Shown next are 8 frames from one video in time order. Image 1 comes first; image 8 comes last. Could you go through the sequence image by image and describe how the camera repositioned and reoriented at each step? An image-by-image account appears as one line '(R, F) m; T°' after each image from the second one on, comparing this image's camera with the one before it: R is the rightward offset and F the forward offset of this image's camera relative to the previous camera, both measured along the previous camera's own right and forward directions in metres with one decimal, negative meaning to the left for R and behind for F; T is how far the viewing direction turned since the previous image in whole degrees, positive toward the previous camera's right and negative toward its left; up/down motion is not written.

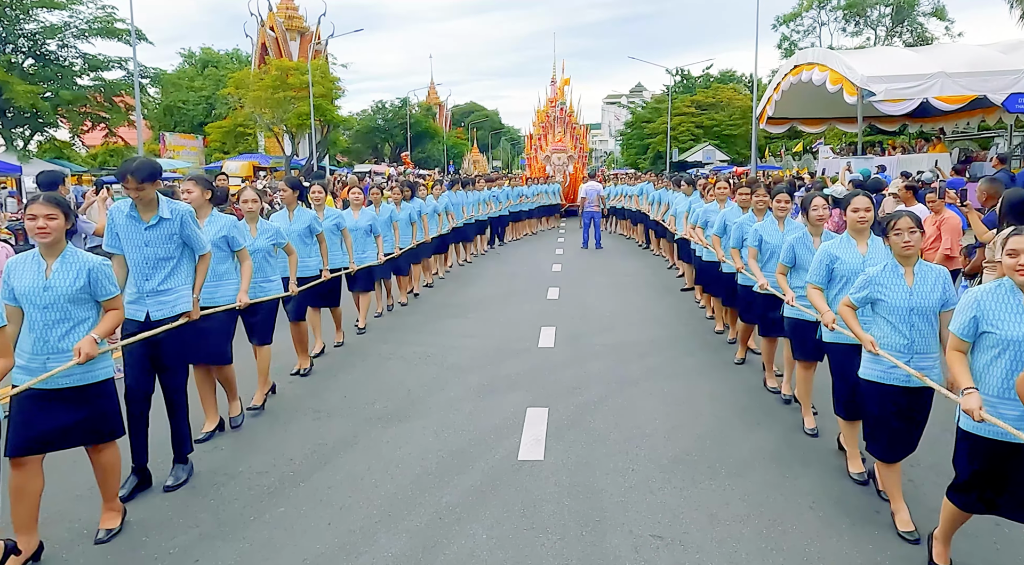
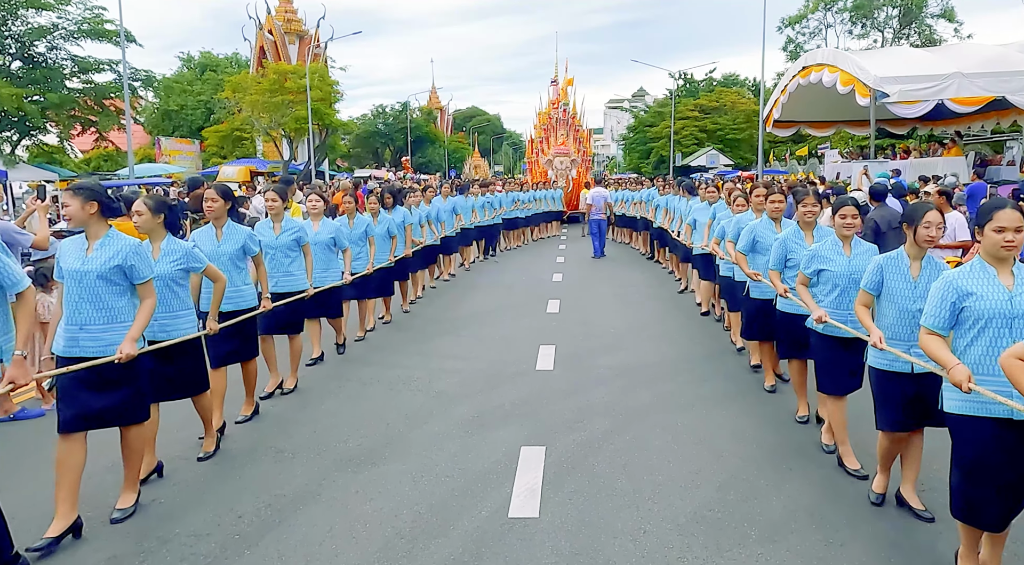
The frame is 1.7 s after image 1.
(+0.1, +0.8) m; 0°
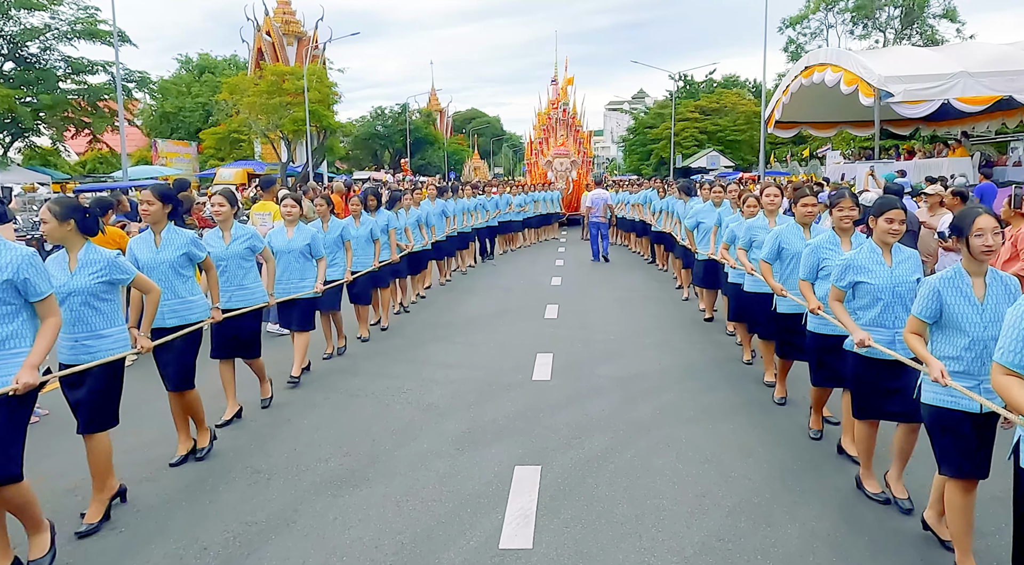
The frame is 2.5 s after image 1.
(0.0, +0.3) m; 0°
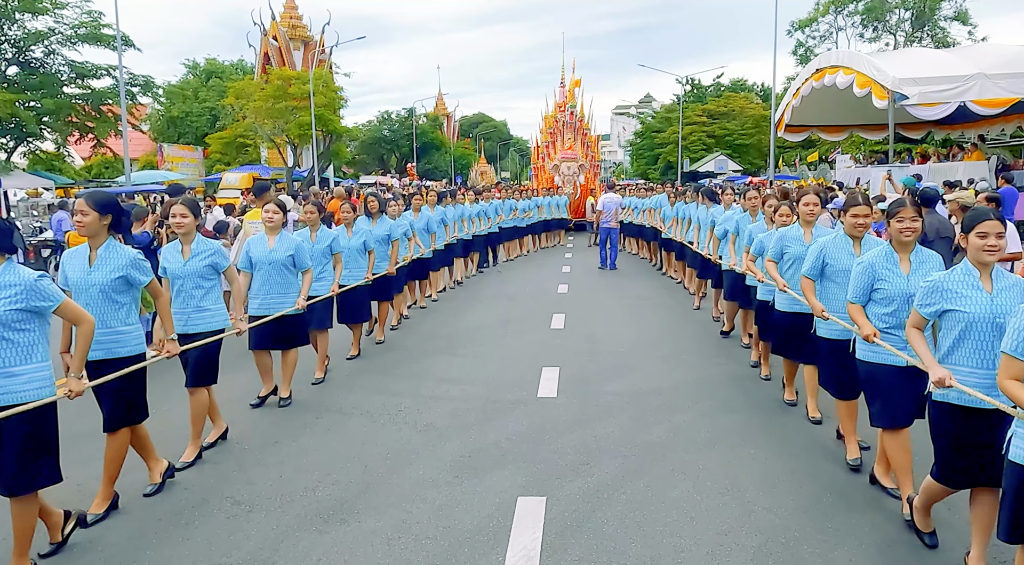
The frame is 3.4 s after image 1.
(0.0, +0.4) m; -1°
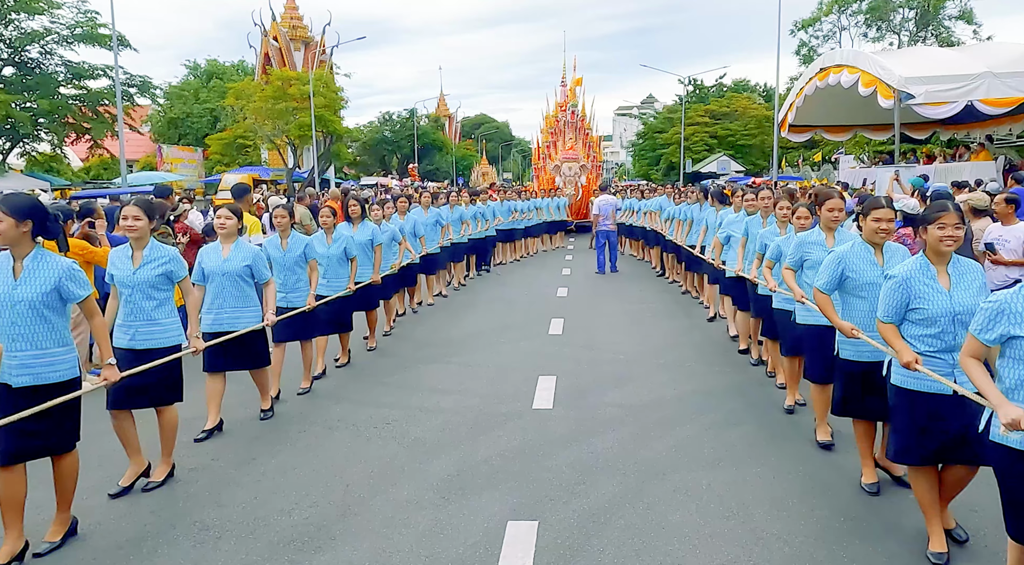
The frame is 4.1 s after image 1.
(+0.1, +0.3) m; 0°
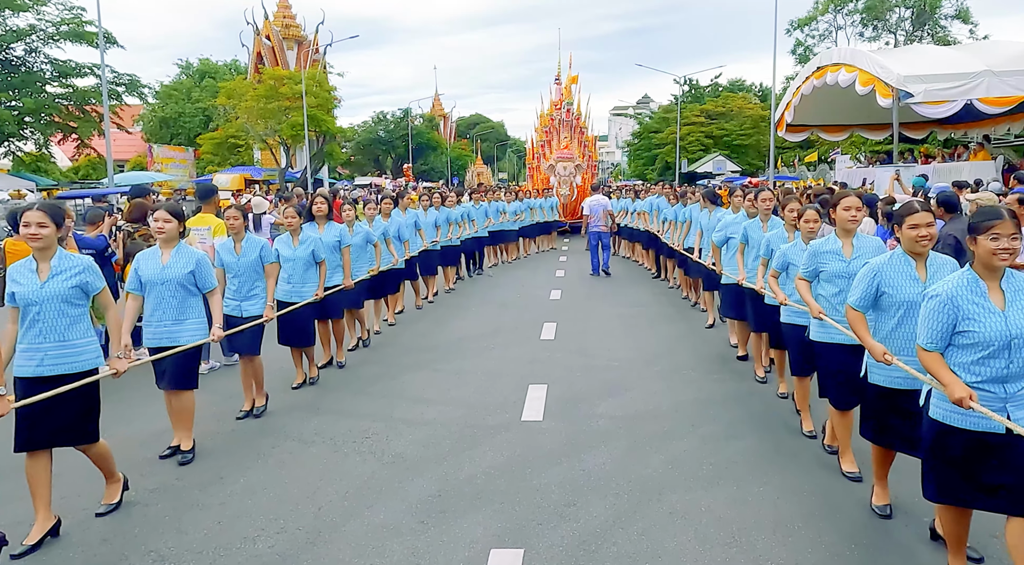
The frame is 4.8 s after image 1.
(+0.1, +0.3) m; 0°
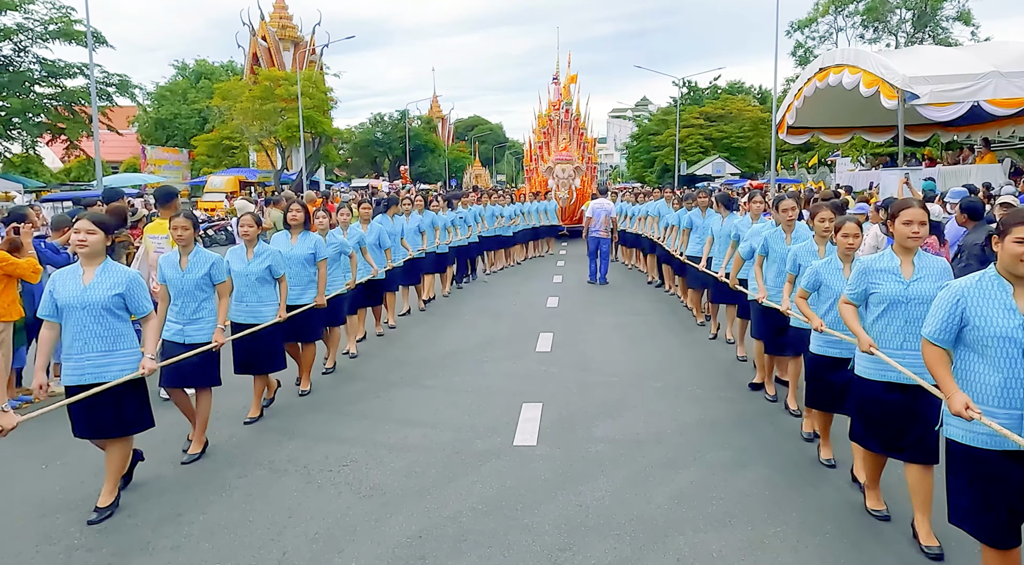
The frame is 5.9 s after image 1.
(+0.1, +0.5) m; 0°
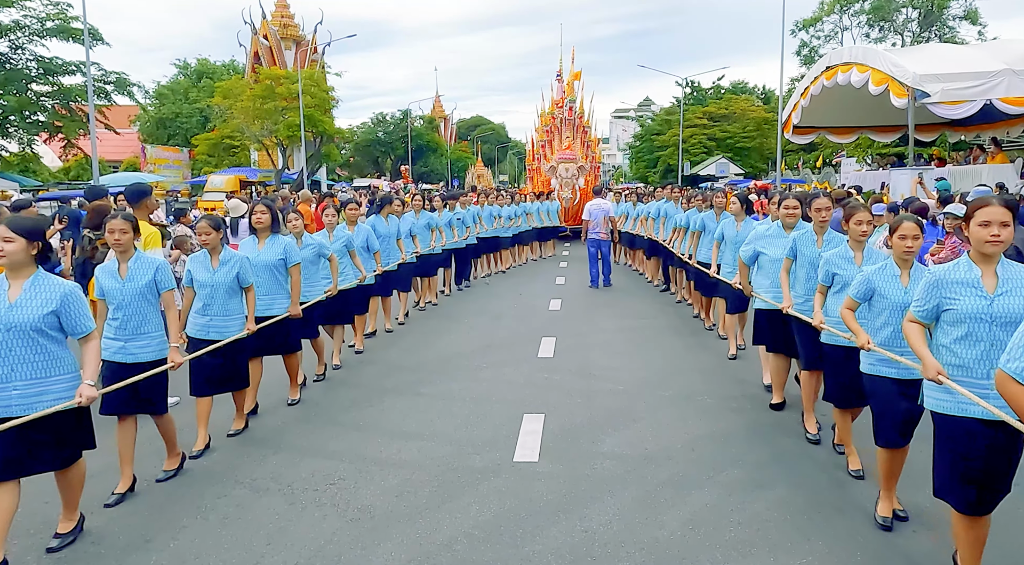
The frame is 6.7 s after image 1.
(0.0, +0.3) m; 0°
